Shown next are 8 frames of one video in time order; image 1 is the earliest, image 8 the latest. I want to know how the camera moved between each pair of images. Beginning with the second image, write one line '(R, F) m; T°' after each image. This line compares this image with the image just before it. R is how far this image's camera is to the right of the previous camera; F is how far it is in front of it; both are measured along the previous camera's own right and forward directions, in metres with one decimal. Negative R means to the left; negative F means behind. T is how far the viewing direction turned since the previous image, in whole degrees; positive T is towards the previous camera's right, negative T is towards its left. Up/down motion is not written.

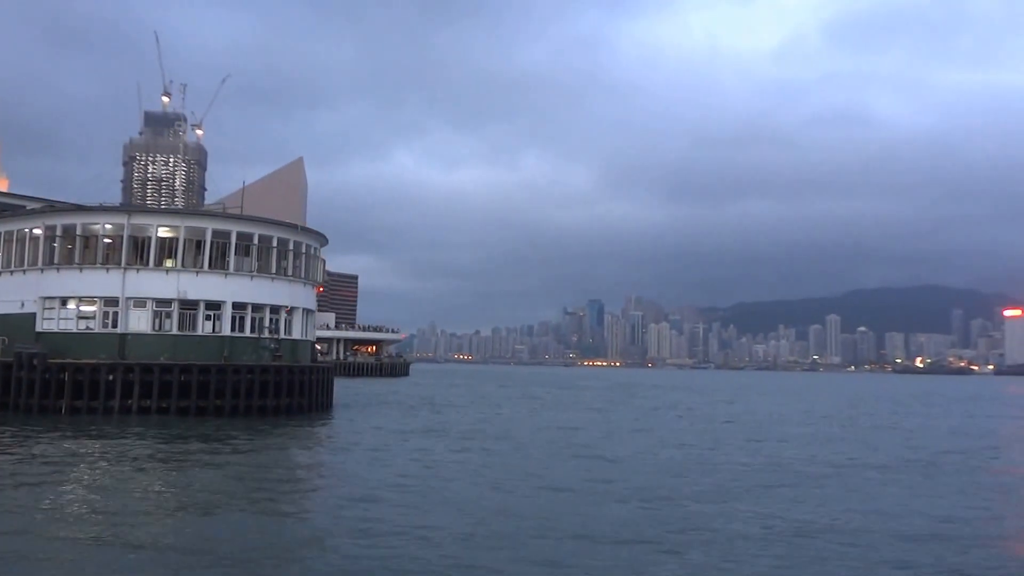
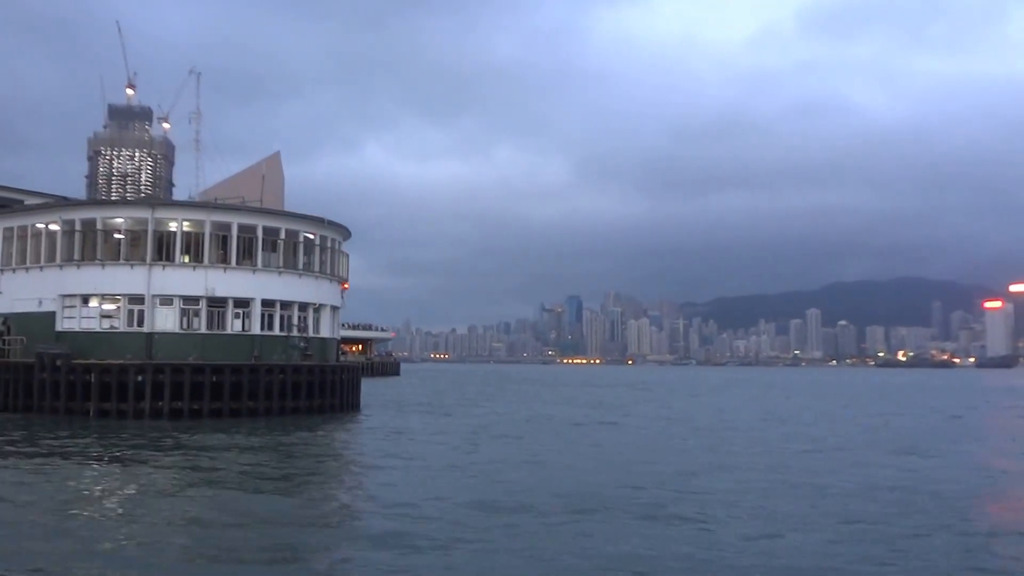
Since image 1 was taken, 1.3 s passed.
(-3.4, +0.9) m; +3°
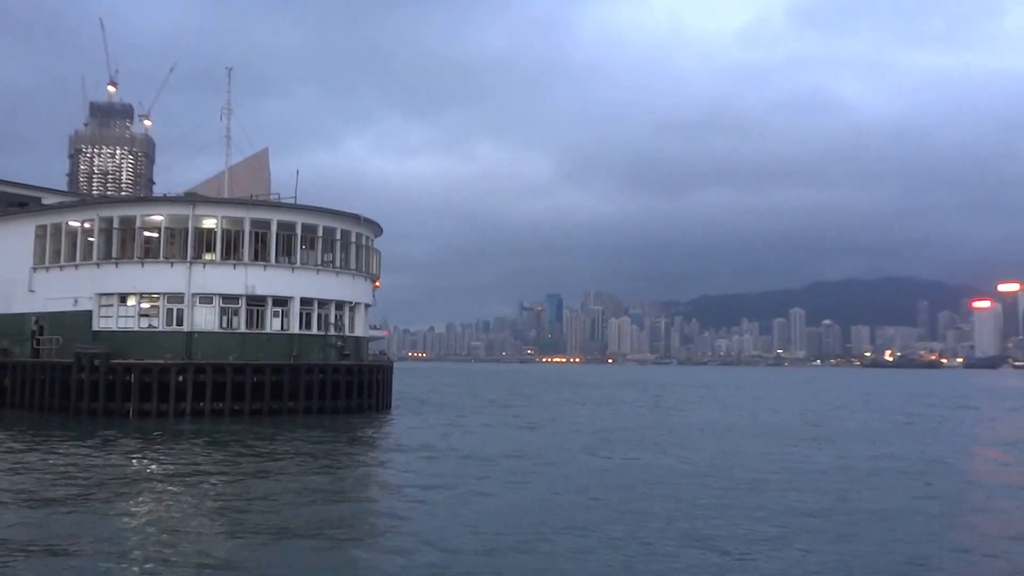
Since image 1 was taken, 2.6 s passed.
(-3.3, +0.1) m; +3°
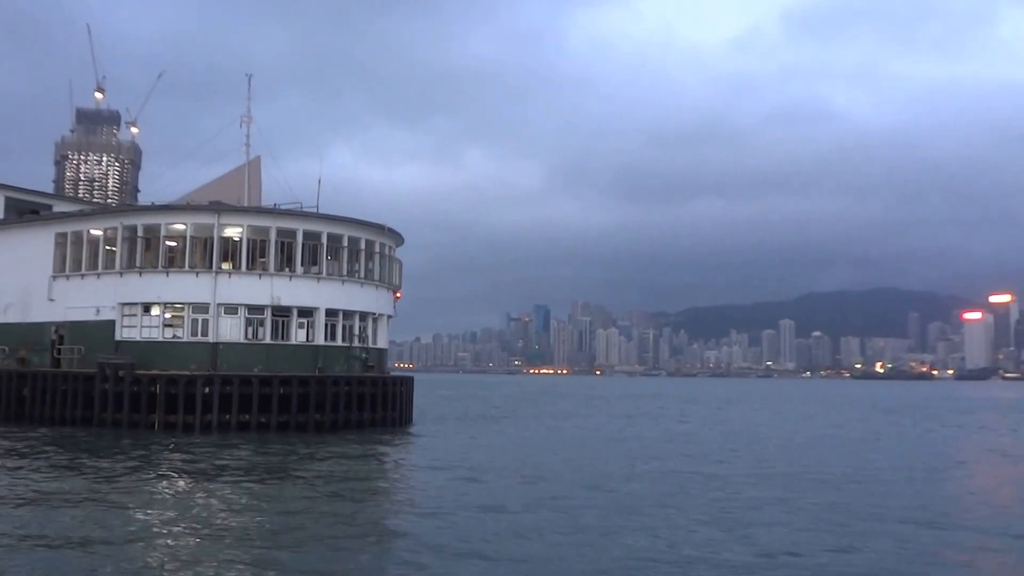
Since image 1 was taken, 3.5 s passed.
(-2.2, +0.4) m; +2°
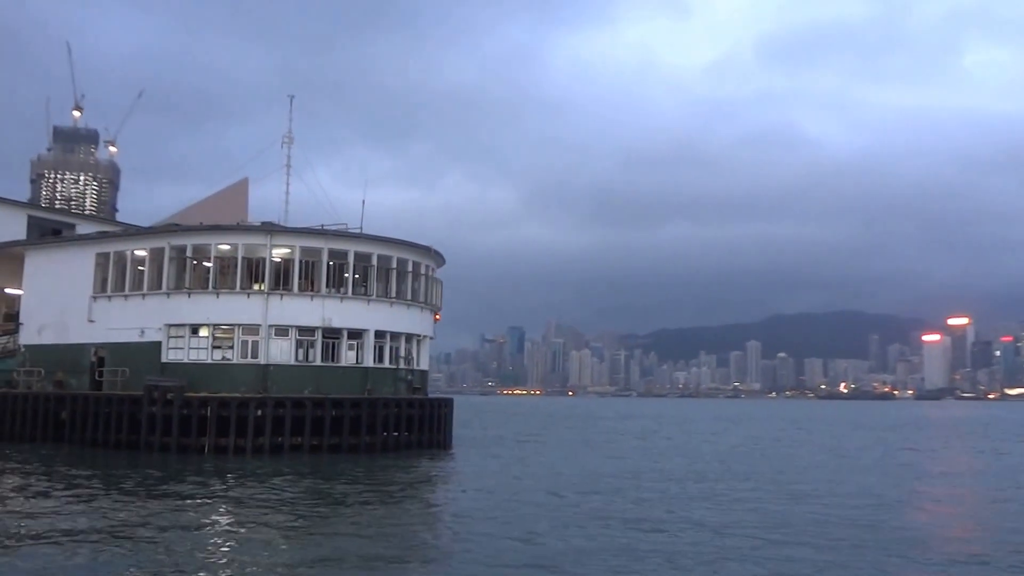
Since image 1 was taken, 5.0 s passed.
(-3.1, -1.3) m; +3°
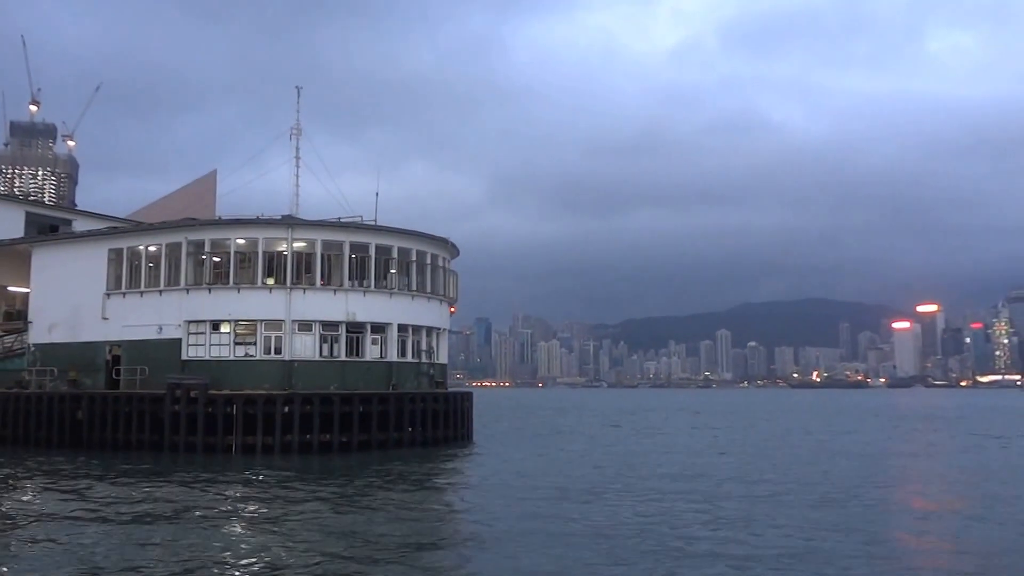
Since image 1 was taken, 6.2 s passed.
(-3.0, +0.5) m; +3°
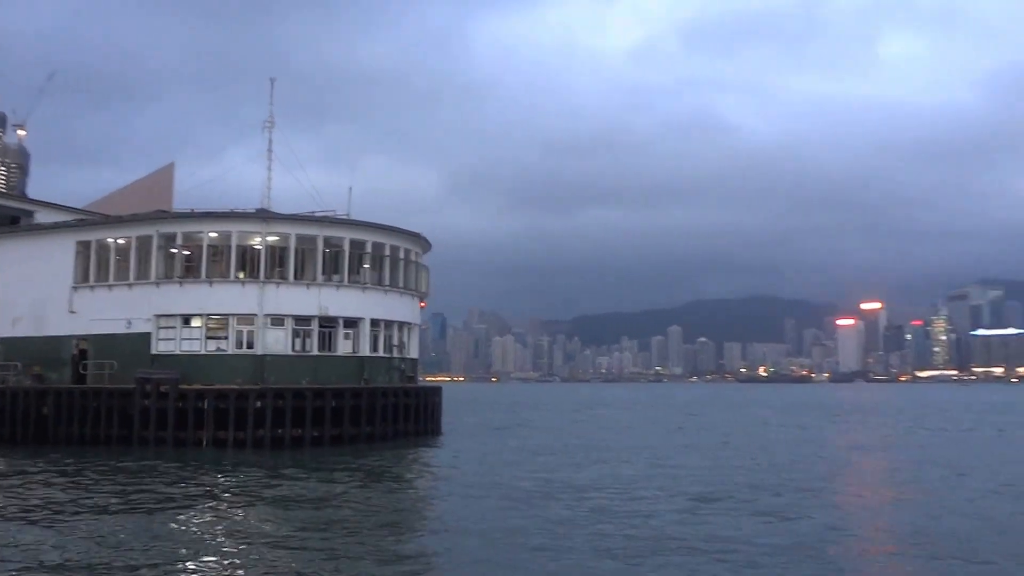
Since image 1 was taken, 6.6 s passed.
(-0.7, -0.6) m; +3°
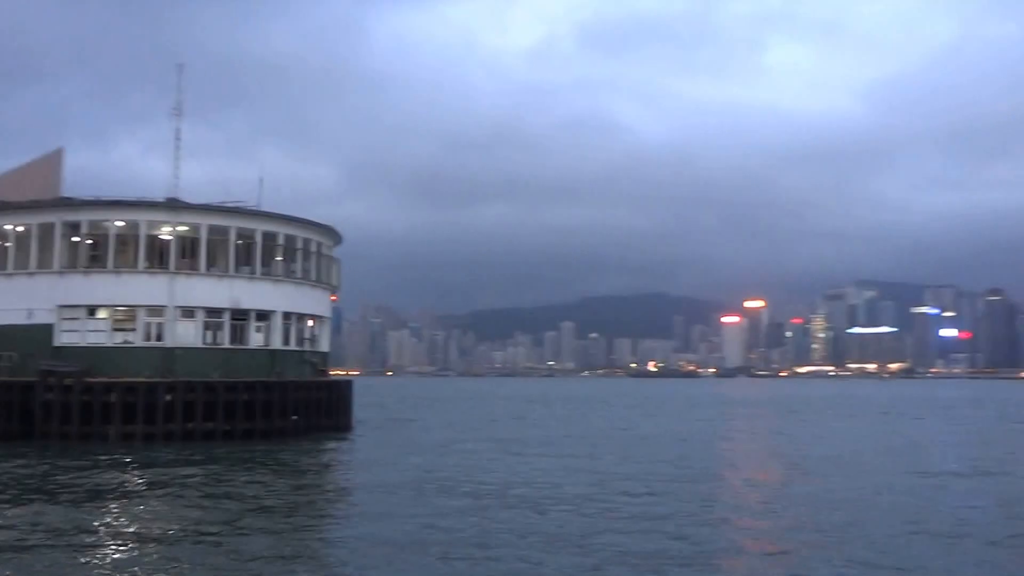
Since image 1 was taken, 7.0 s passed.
(-1.0, -0.5) m; +7°
